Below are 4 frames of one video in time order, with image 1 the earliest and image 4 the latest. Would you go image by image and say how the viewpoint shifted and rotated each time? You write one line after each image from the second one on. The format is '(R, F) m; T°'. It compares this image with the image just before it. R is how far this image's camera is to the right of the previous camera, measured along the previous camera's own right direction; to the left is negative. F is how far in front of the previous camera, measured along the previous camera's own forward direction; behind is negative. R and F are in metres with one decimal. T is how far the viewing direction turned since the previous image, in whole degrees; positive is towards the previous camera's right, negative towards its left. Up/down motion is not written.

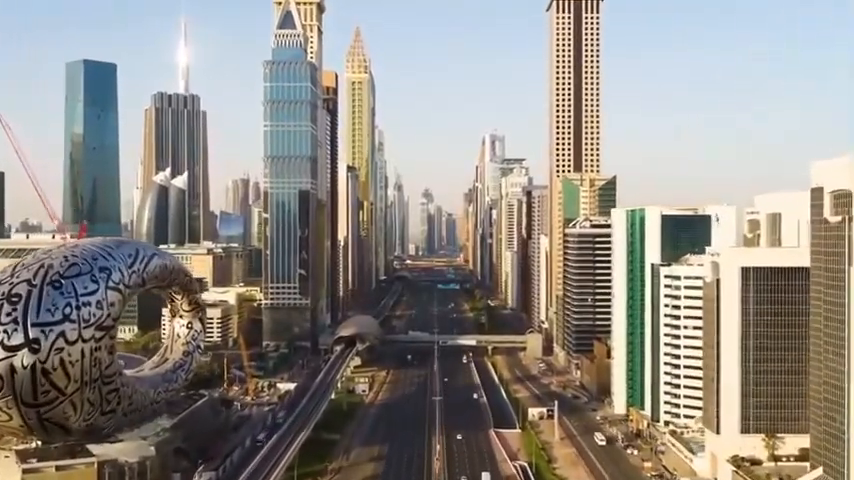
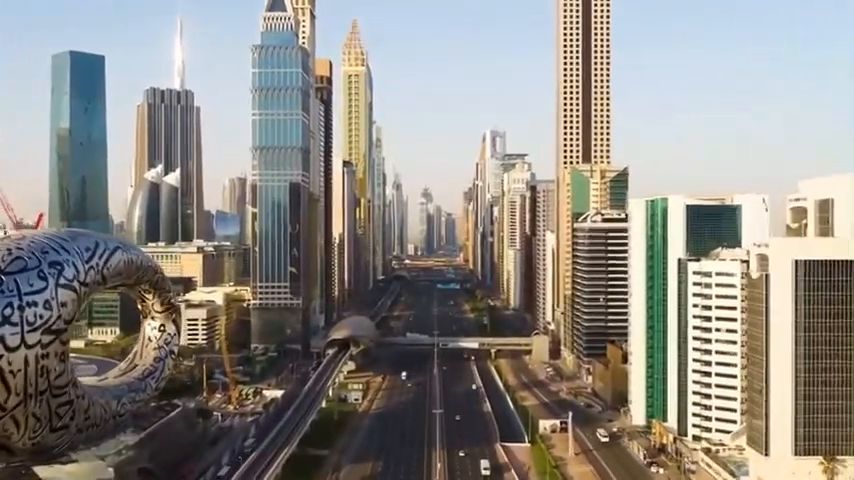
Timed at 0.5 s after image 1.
(0.0, +5.4) m; 0°
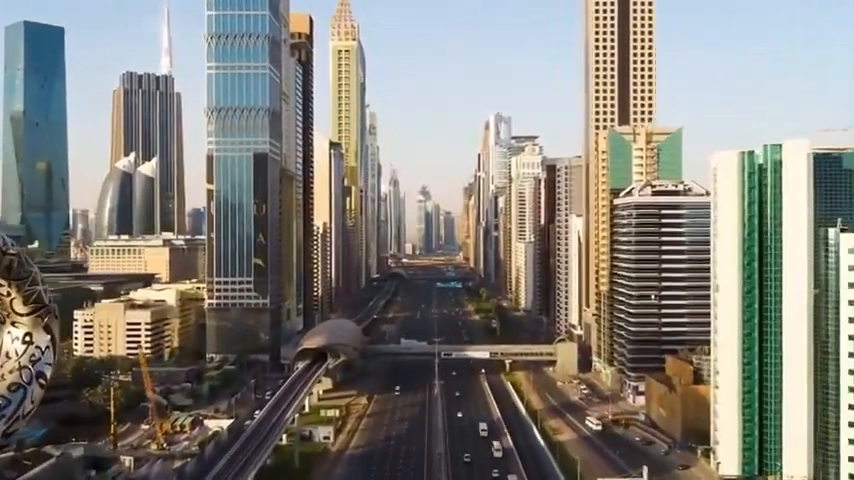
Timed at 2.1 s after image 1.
(0.0, +16.2) m; 0°
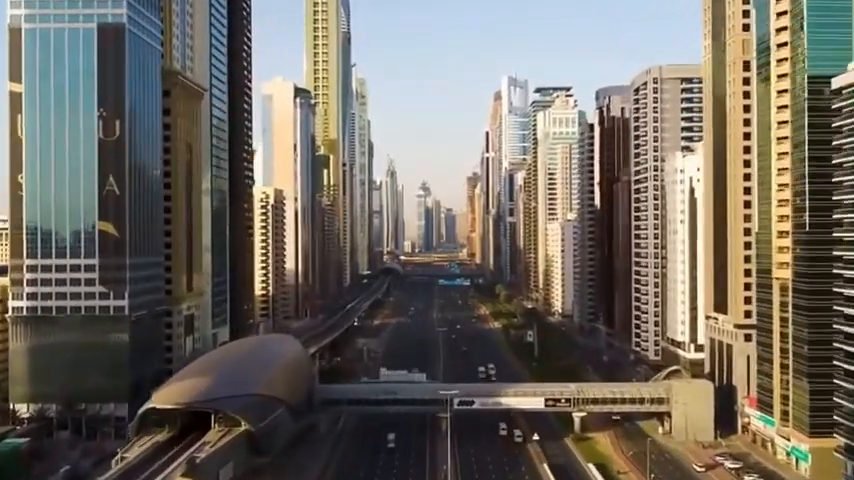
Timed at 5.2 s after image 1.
(+0.1, +31.0) m; 0°
